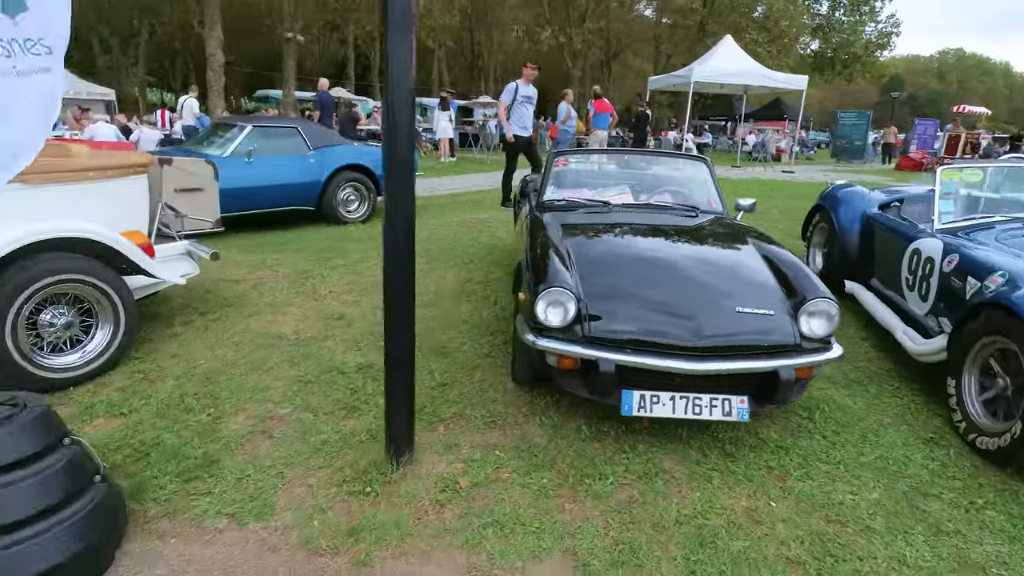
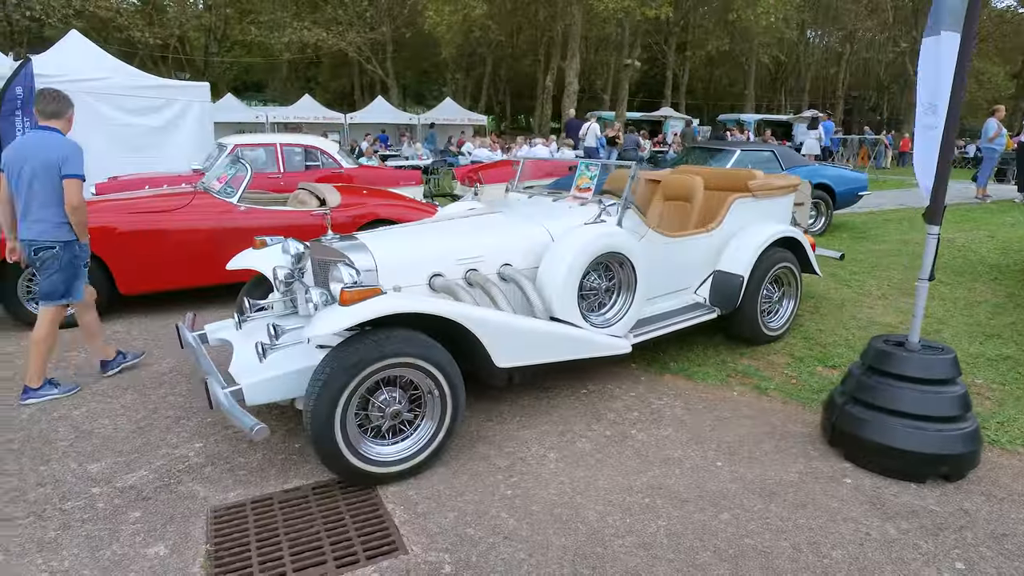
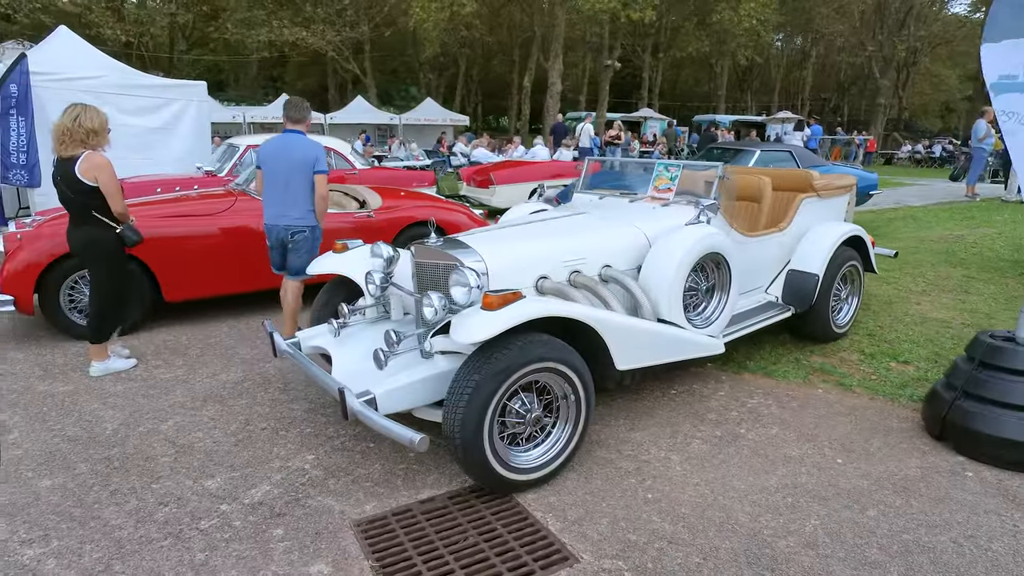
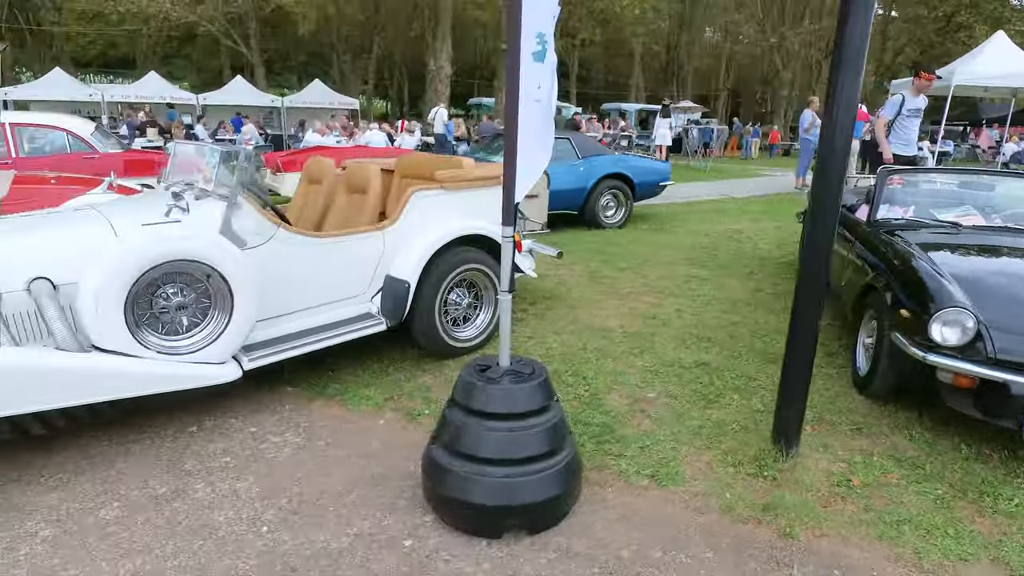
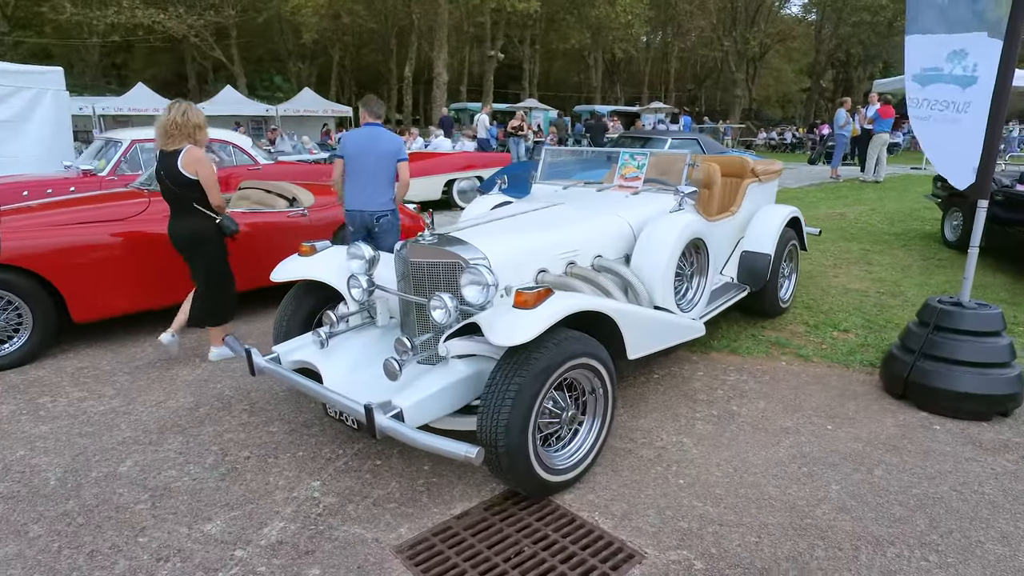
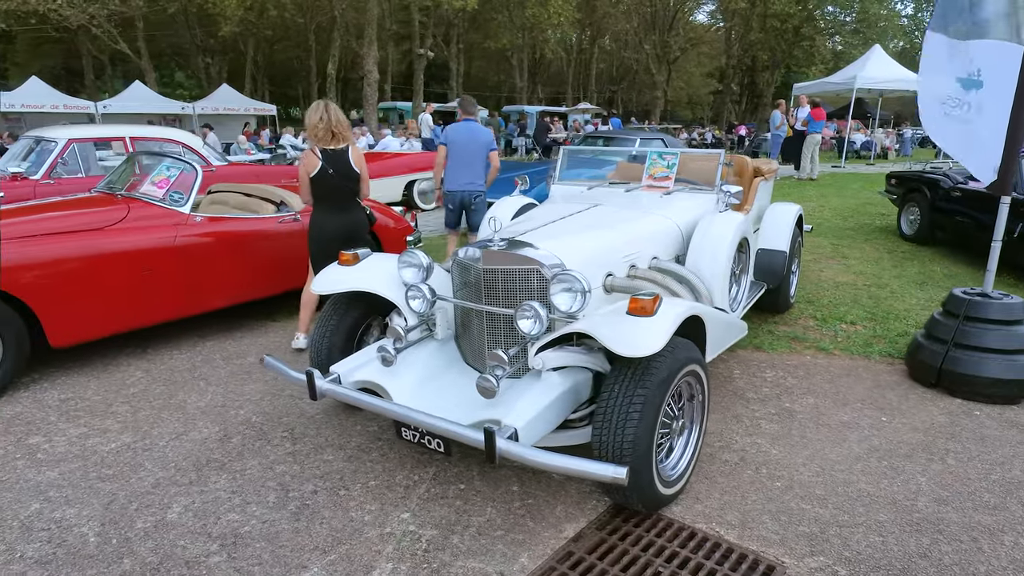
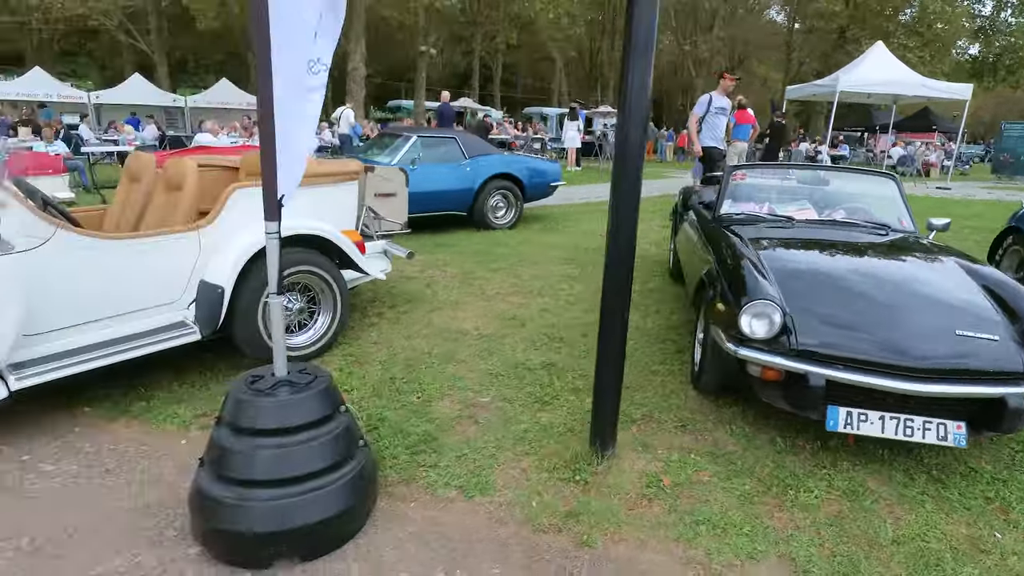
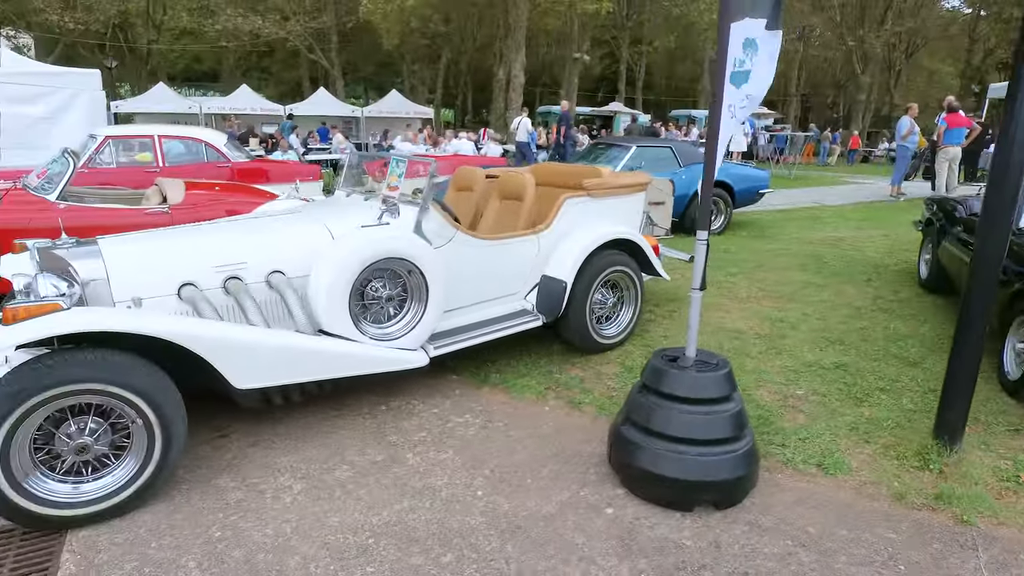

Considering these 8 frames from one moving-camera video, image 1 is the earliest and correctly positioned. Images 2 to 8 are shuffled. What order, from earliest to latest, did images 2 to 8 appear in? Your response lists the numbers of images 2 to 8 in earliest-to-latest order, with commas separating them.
7, 4, 8, 2, 3, 5, 6
